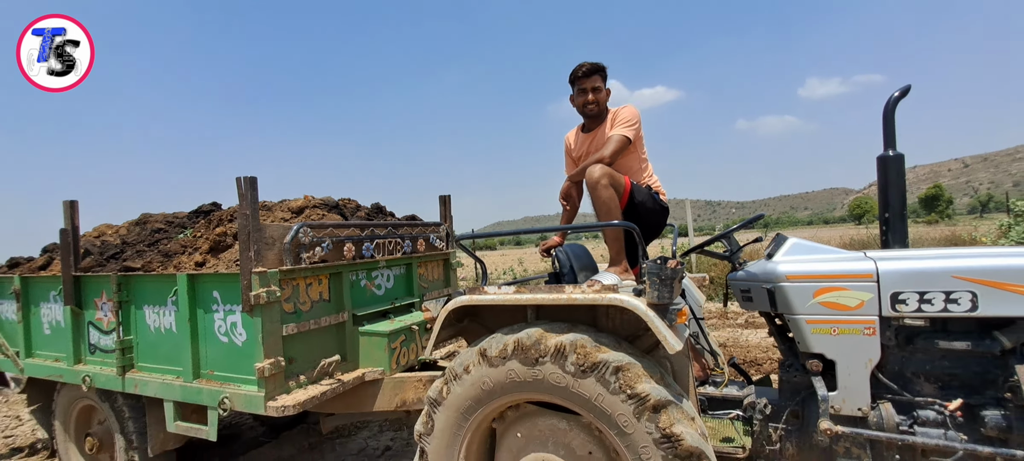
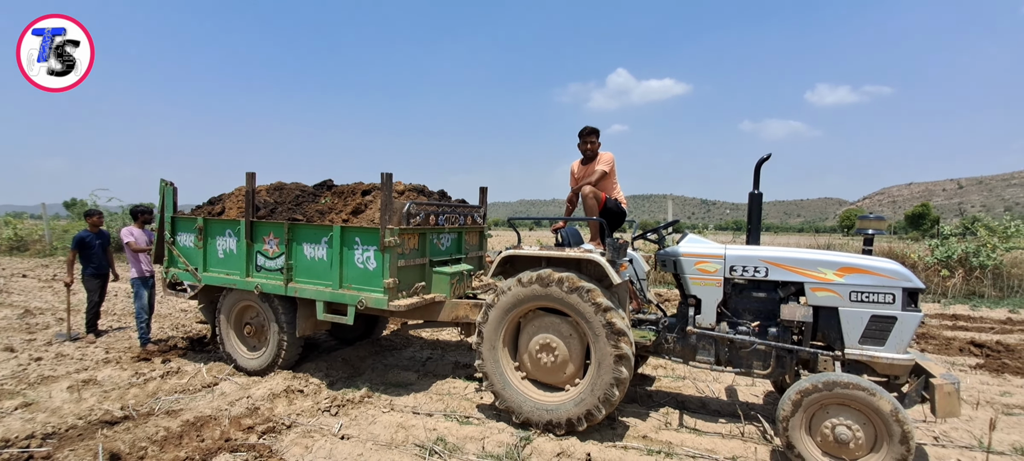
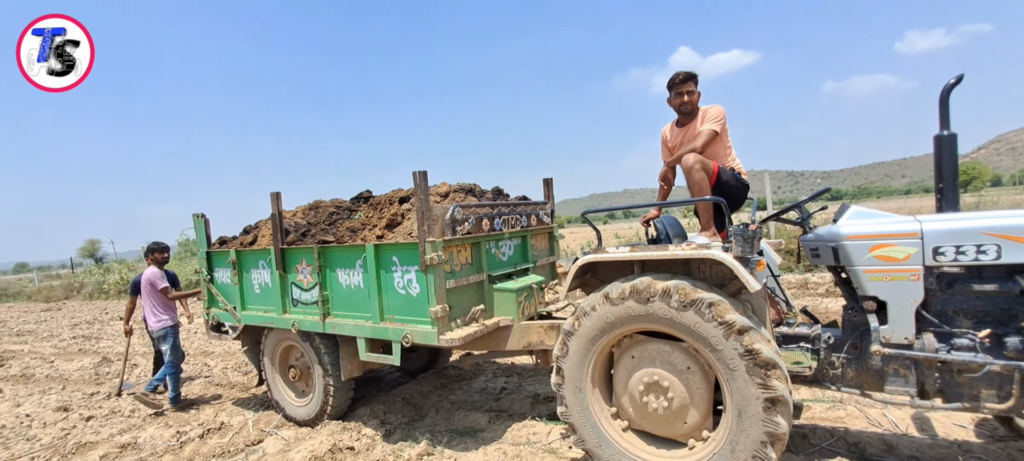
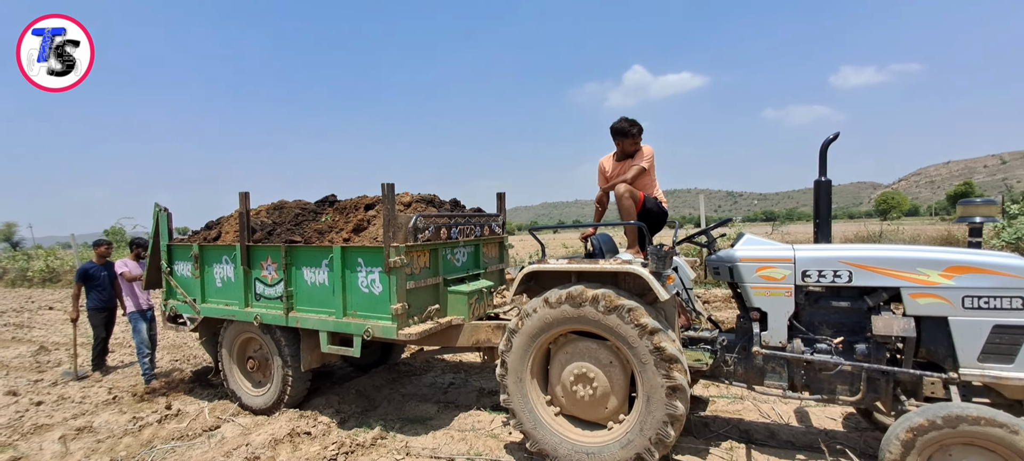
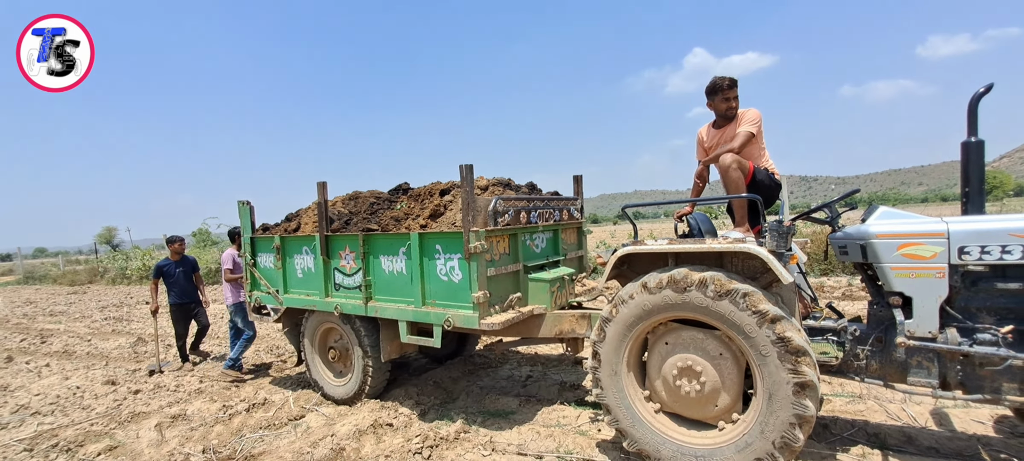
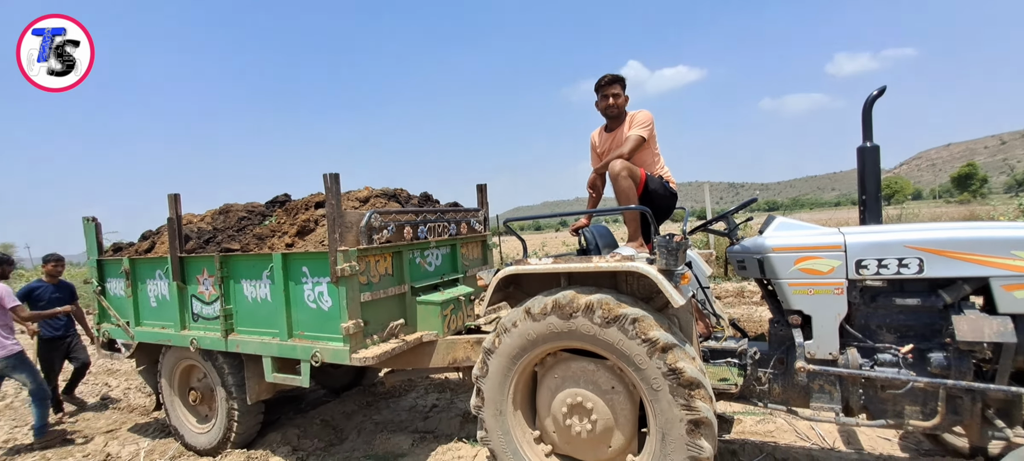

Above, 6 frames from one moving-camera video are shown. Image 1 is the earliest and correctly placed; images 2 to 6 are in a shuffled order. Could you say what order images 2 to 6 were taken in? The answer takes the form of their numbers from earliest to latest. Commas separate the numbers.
6, 3, 5, 4, 2
